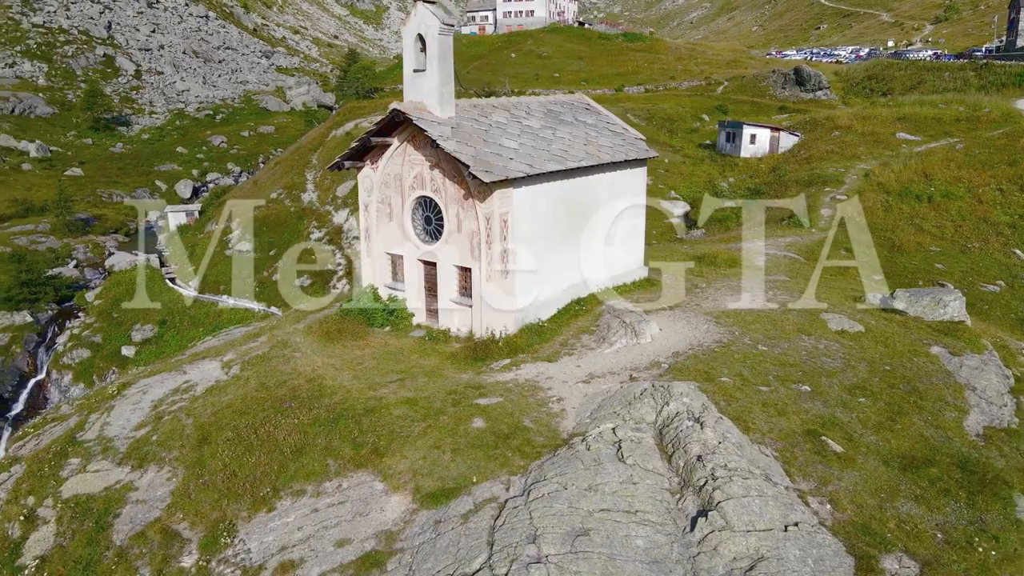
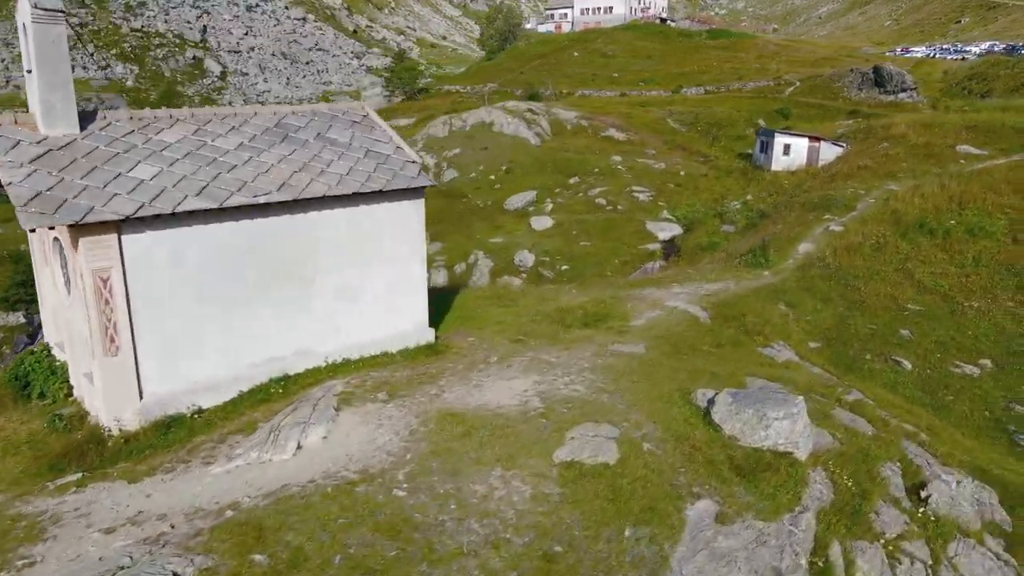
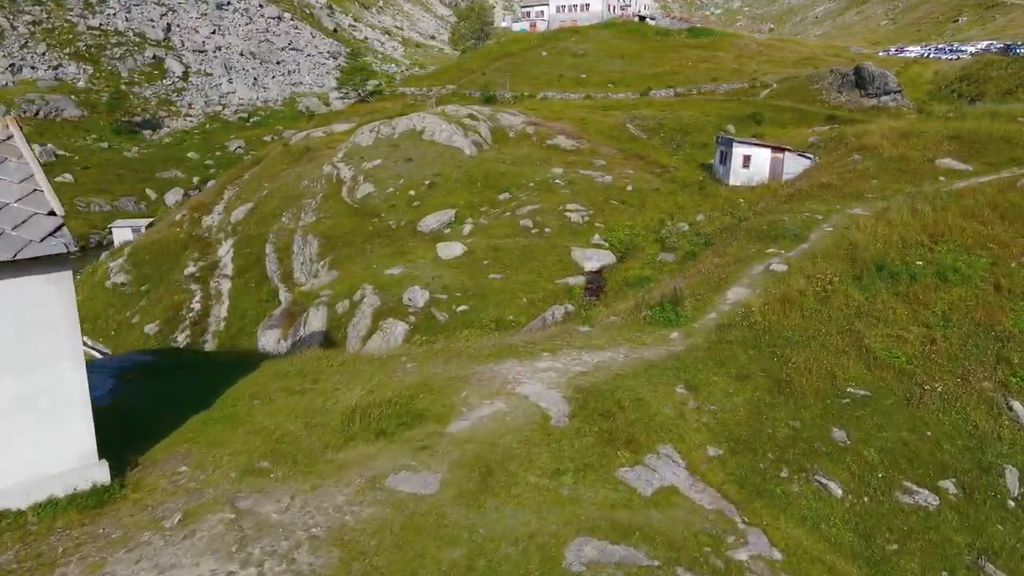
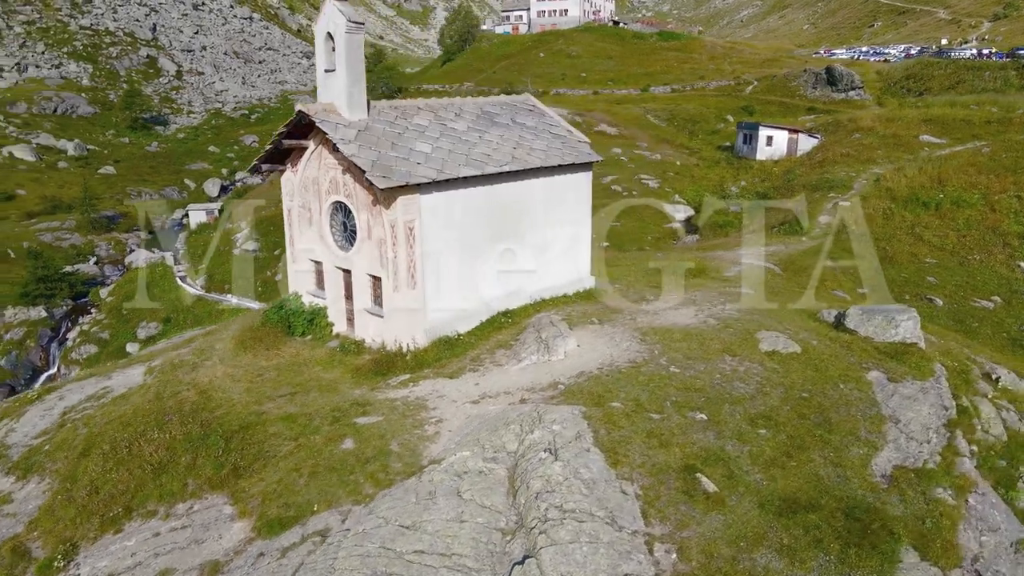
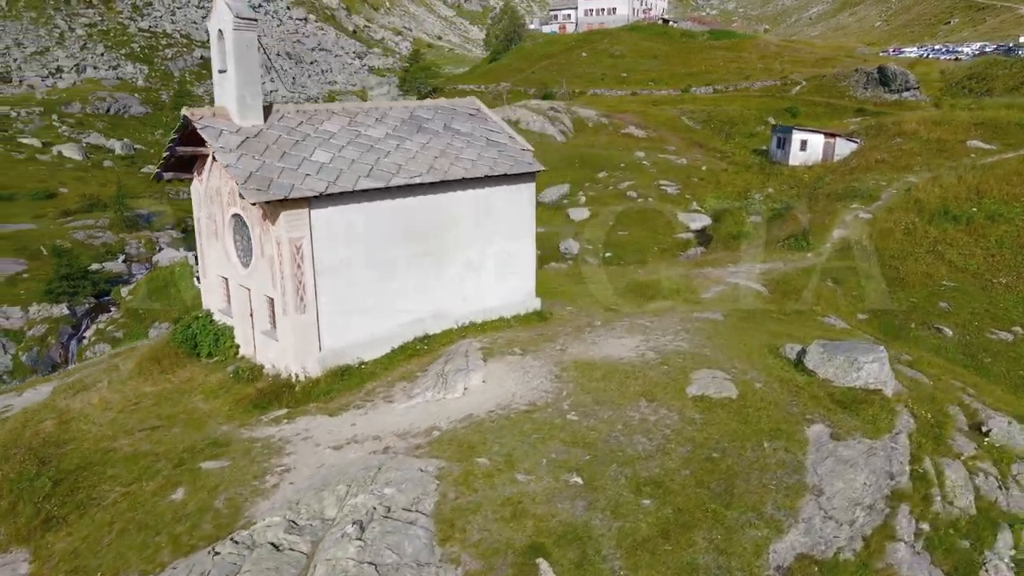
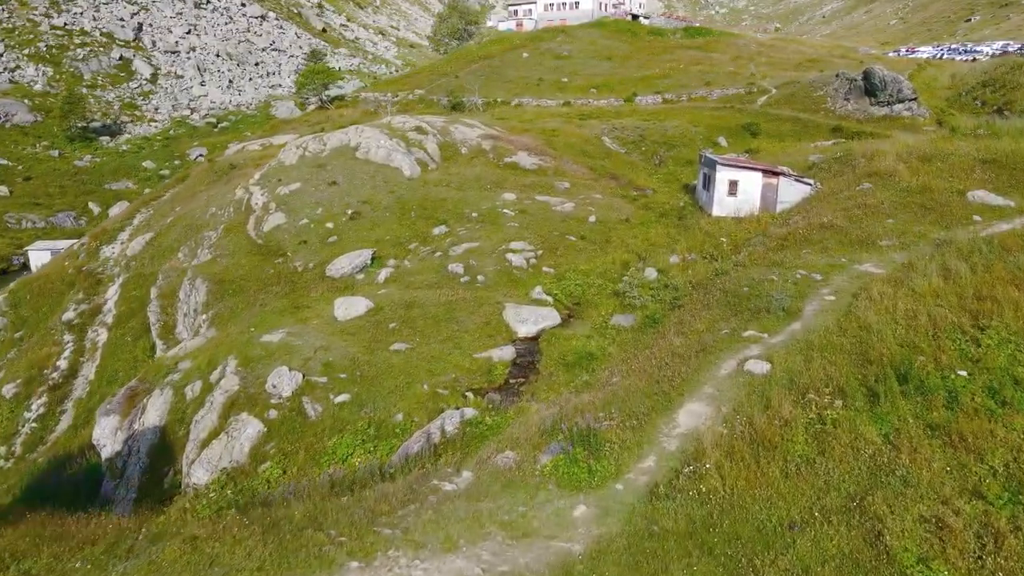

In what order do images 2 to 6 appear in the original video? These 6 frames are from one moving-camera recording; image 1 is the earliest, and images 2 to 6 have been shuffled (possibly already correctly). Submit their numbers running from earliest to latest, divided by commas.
4, 5, 2, 3, 6
